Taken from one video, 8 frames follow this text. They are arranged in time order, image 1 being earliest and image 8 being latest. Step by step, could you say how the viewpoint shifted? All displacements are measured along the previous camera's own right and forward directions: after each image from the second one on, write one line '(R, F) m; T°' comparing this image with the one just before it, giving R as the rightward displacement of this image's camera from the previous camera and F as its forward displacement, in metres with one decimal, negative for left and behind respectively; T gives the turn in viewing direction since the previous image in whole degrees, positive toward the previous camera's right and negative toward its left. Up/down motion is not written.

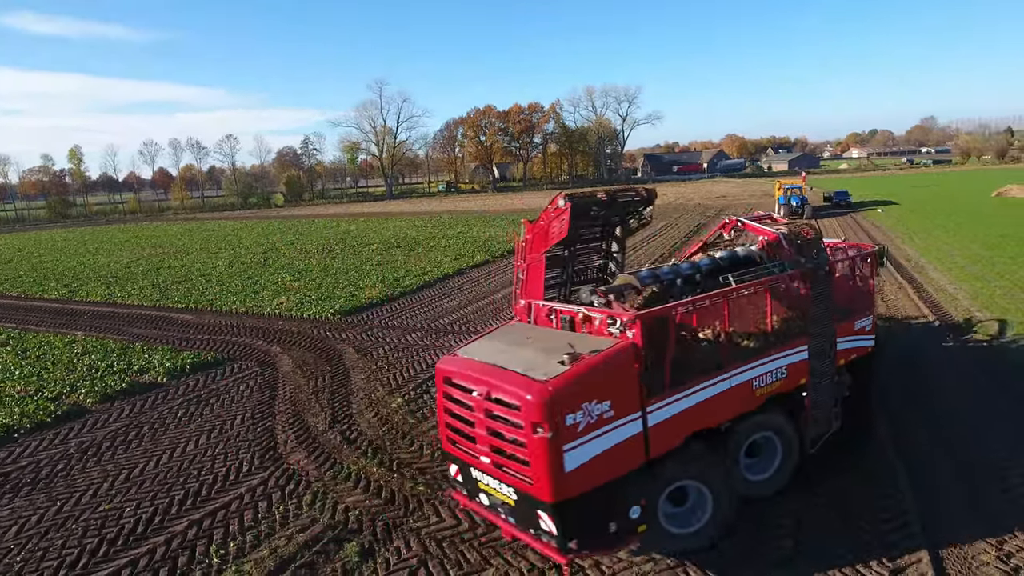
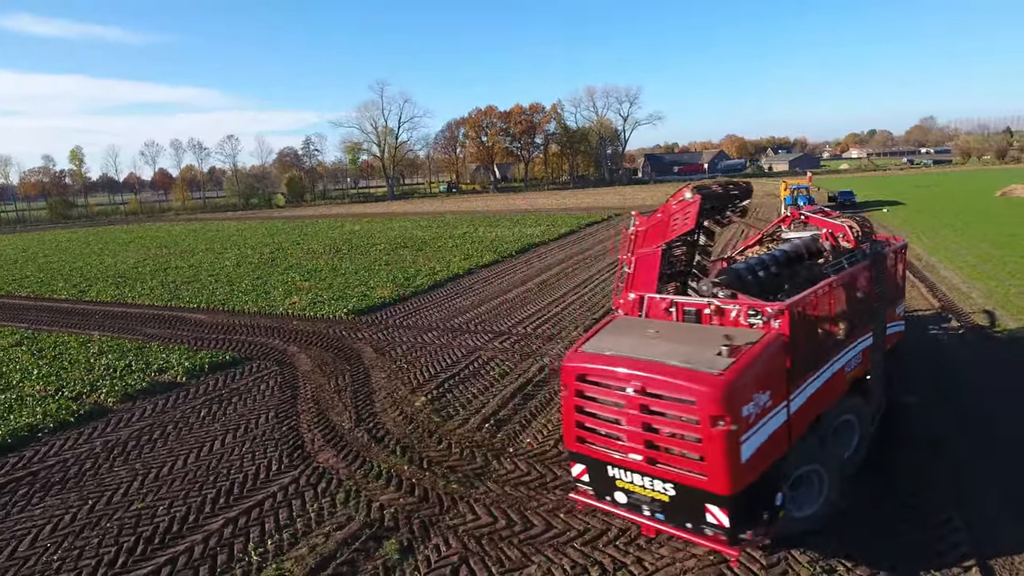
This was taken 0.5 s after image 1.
(-0.4, 0.0) m; 0°
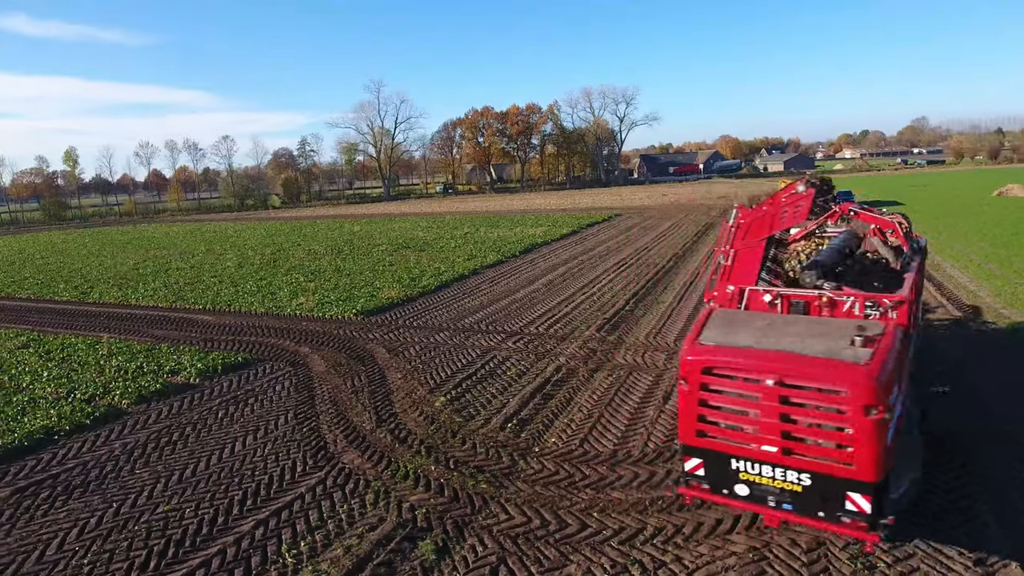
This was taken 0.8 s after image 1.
(-0.4, 0.0) m; +1°
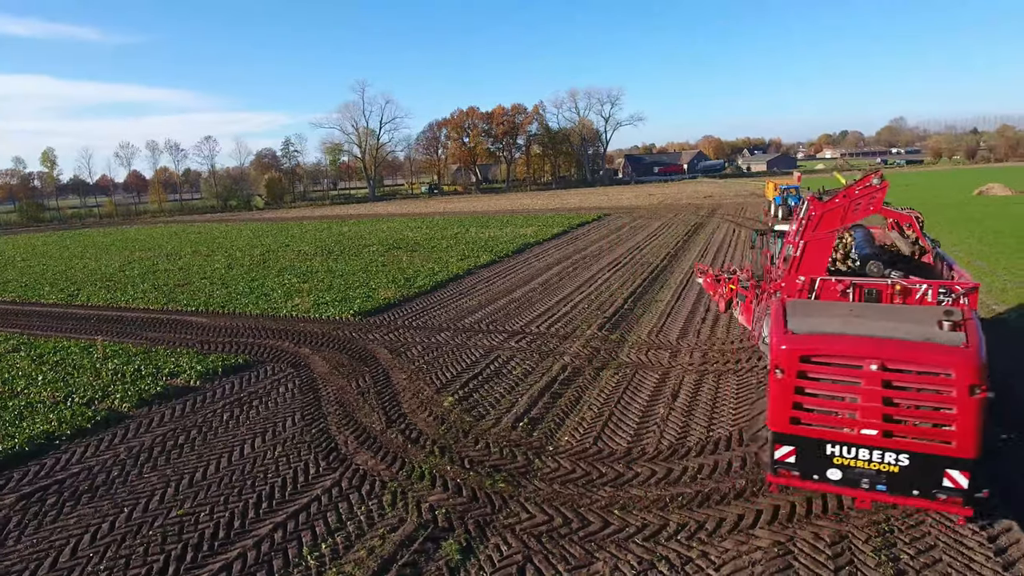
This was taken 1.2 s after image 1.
(-0.4, 0.0) m; +1°
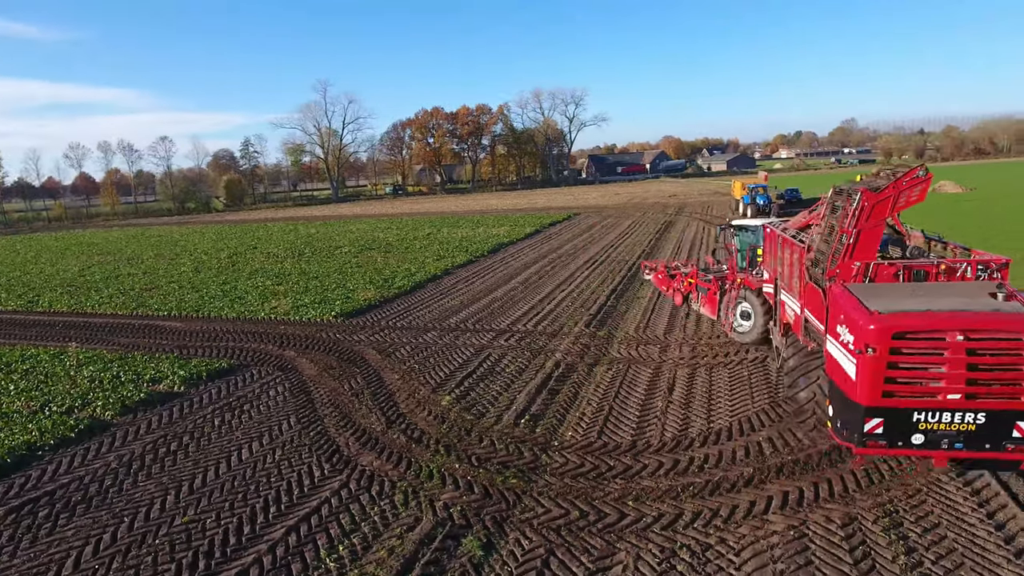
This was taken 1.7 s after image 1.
(-0.5, 0.0) m; +3°
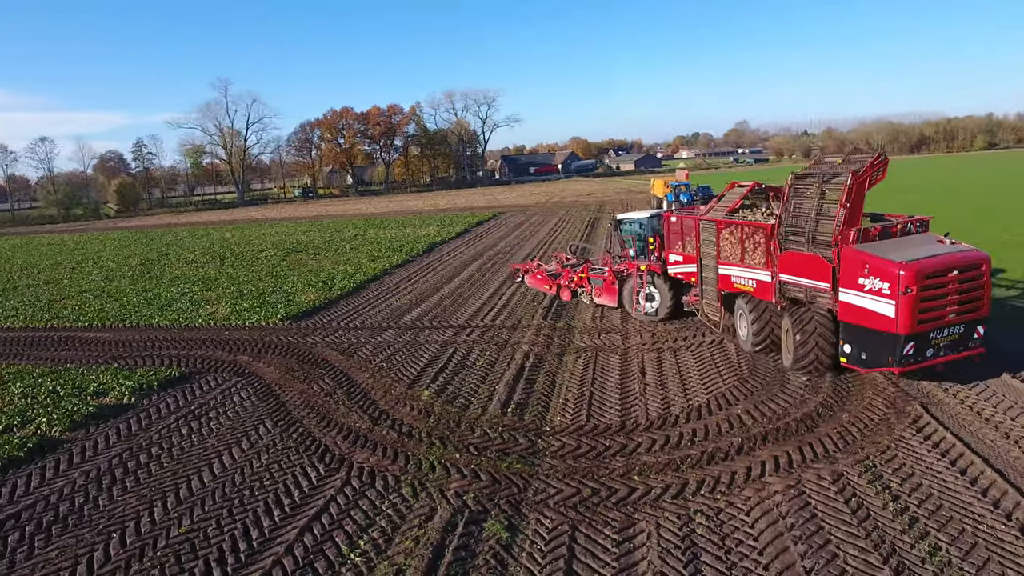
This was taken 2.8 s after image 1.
(-1.0, -0.1) m; +8°
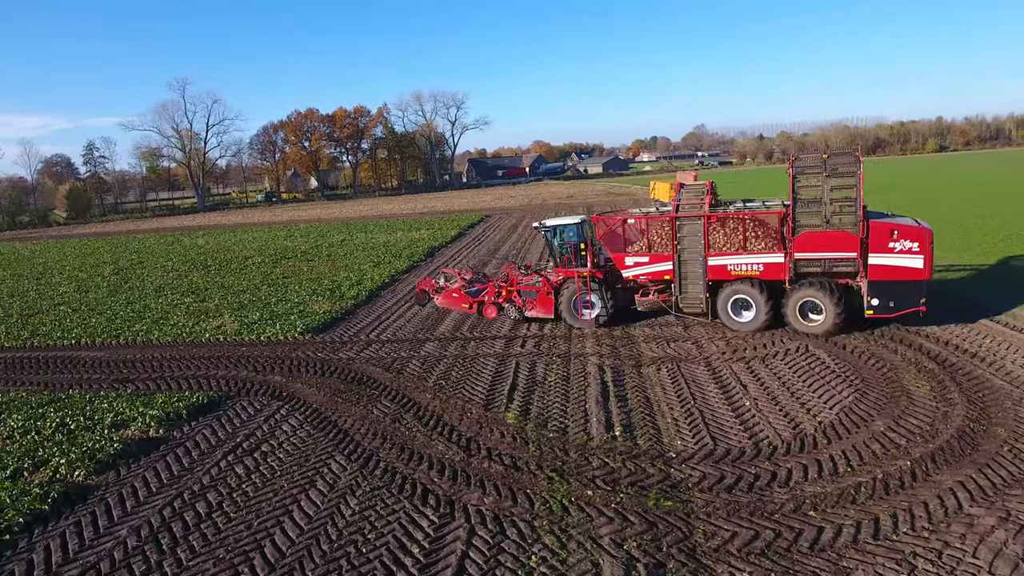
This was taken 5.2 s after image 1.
(-1.9, +1.2) m; +4°
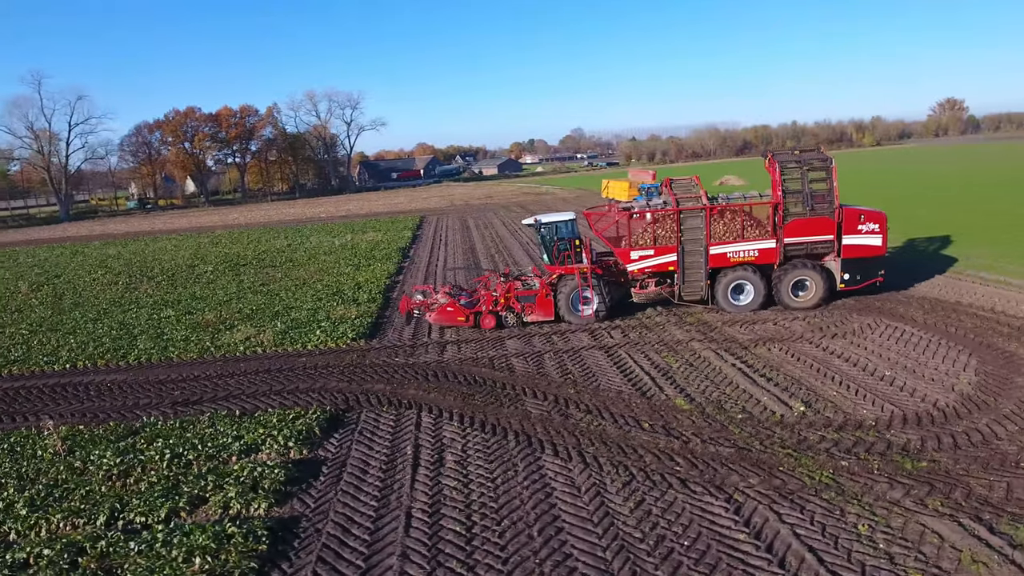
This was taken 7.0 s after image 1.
(-3.9, +0.6) m; +11°
